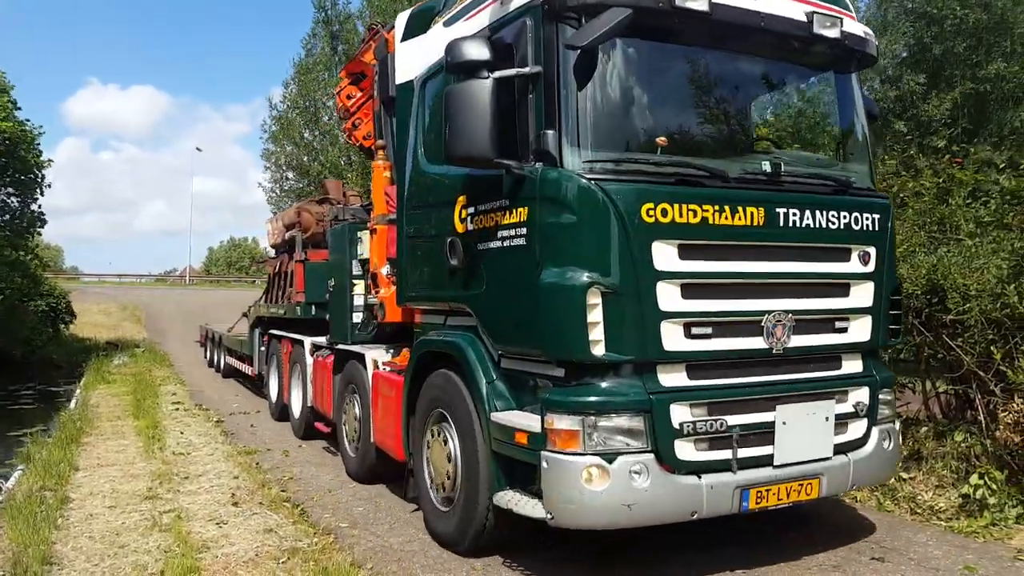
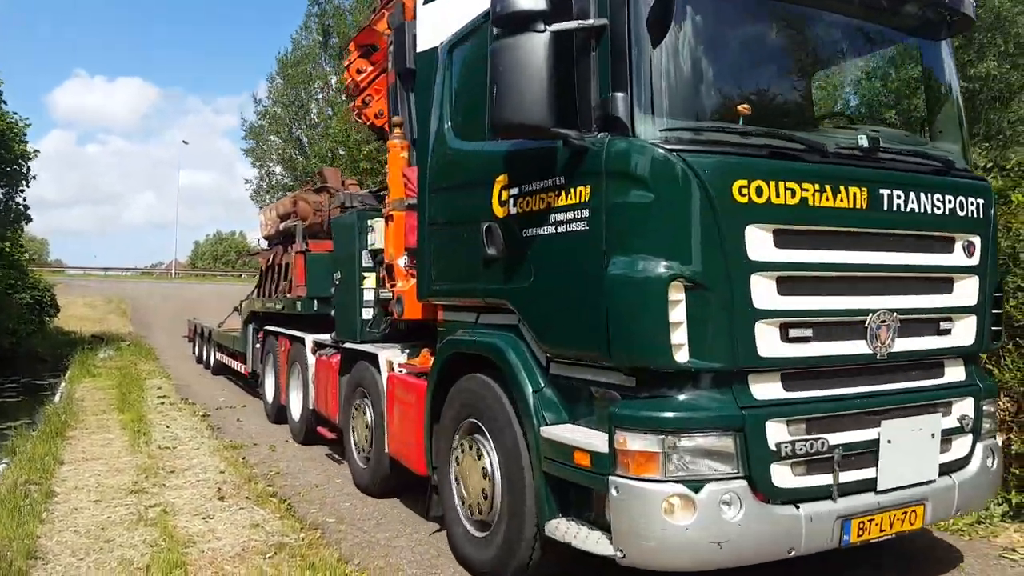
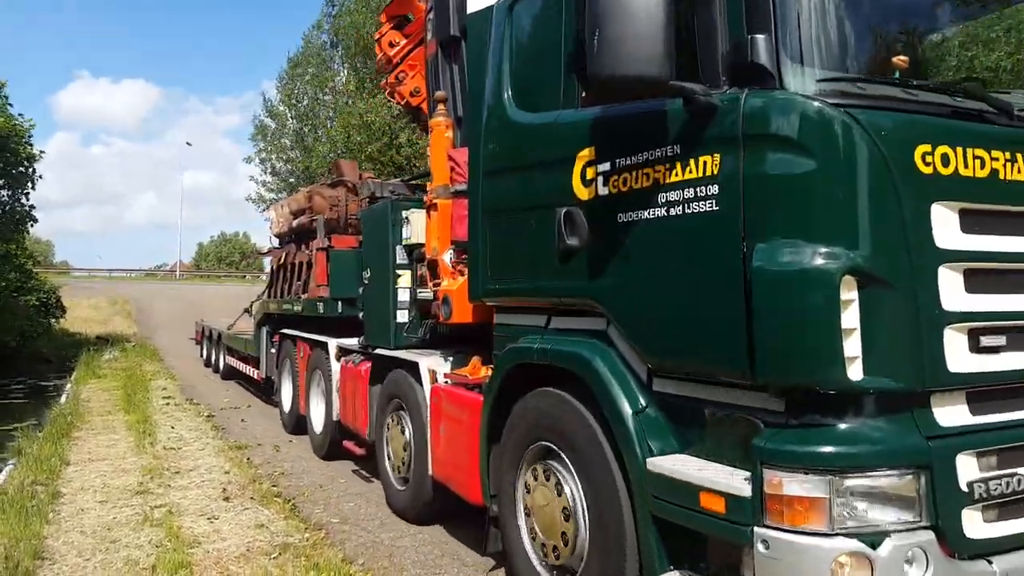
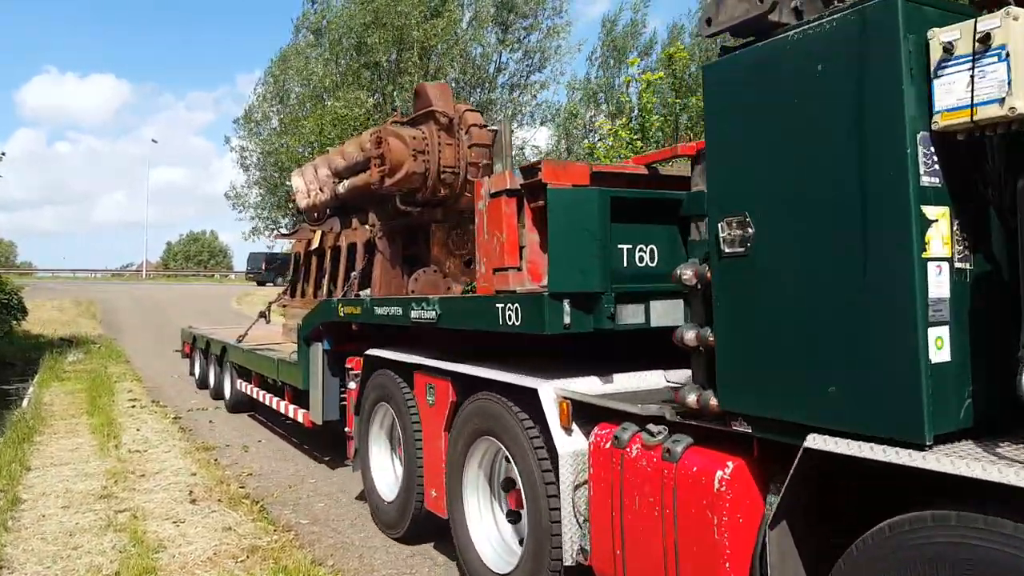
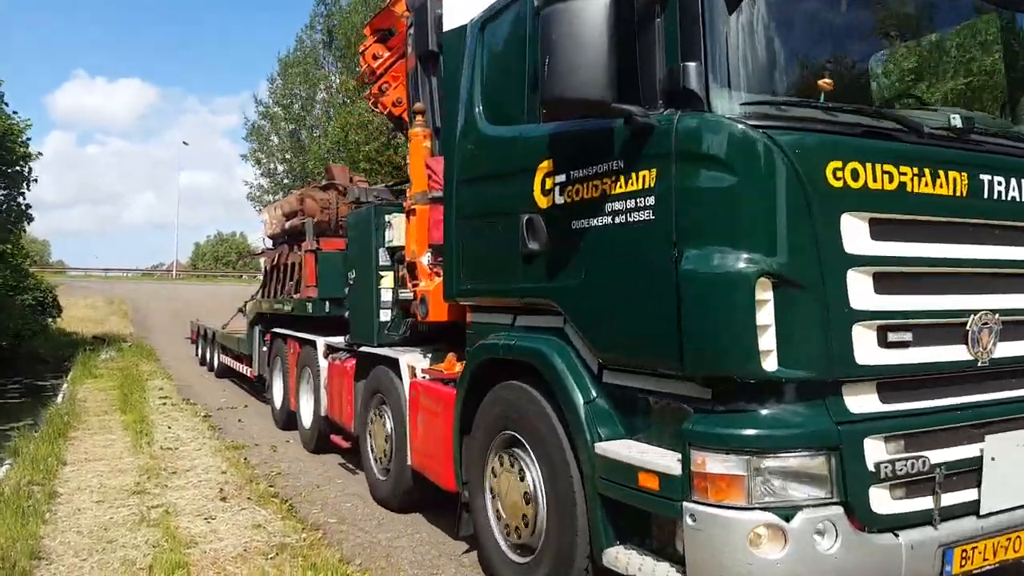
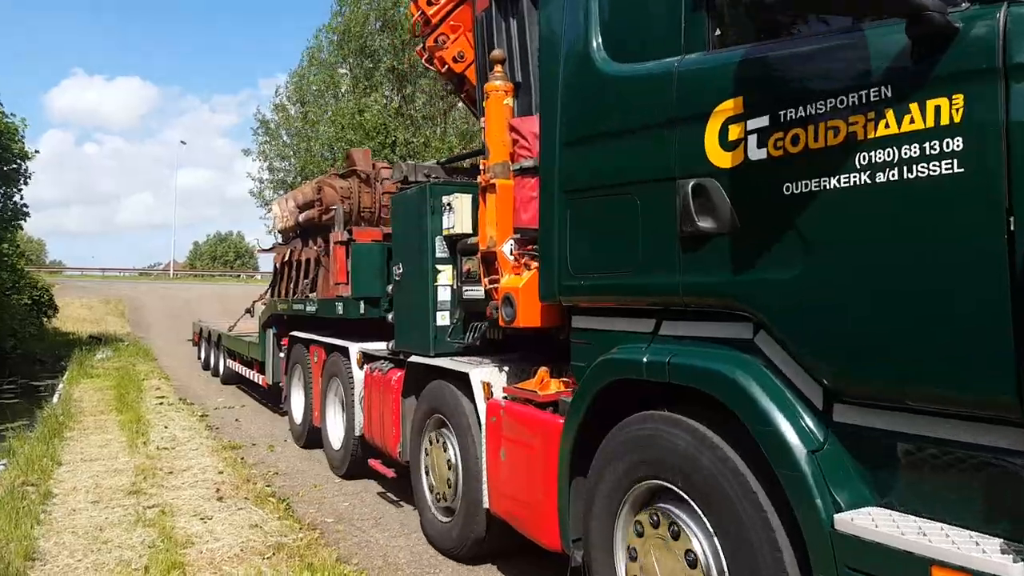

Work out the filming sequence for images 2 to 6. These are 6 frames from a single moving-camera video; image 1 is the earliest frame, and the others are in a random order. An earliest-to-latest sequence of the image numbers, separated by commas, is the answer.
2, 5, 3, 6, 4
